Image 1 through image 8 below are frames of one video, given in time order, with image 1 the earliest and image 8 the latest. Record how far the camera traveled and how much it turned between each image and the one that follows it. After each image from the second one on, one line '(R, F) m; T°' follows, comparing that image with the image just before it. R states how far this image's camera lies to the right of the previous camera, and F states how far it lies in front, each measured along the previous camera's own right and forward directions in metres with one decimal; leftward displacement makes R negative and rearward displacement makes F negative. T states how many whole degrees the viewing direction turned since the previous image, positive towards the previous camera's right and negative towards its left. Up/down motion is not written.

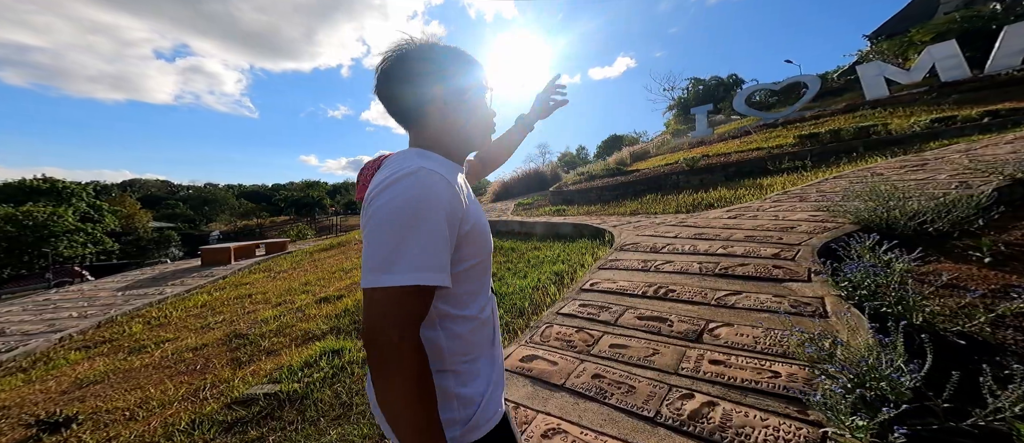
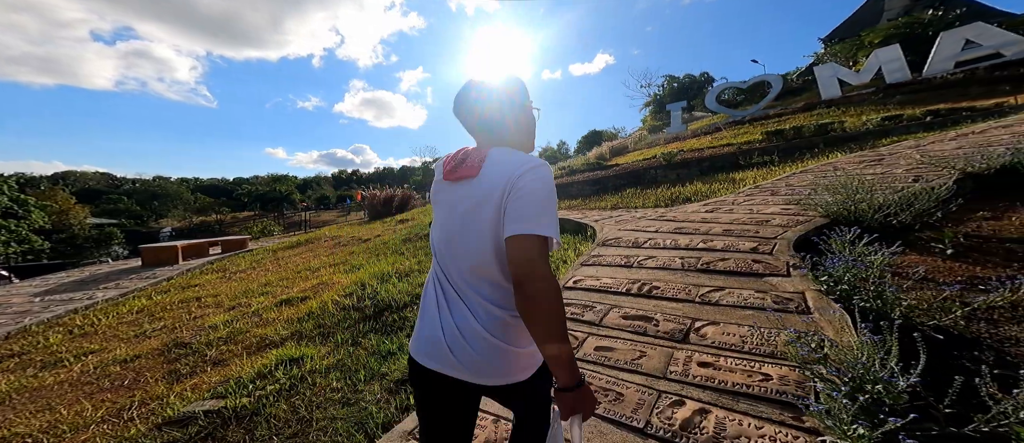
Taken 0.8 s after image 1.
(0.0, +0.1) m; +4°
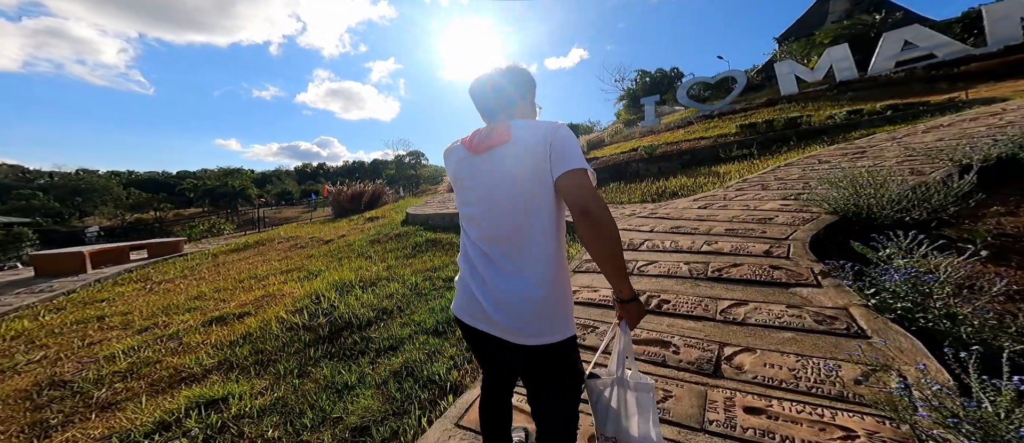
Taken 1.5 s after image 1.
(-0.1, +0.5) m; +4°
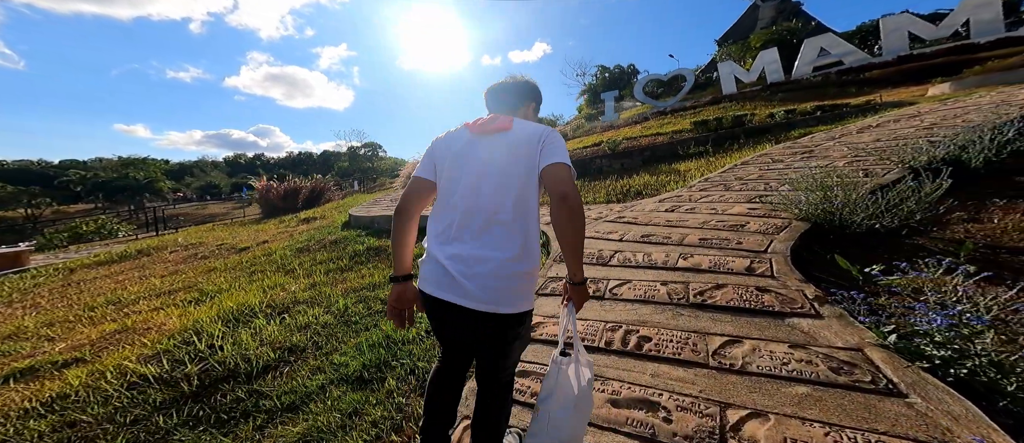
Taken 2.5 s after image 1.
(+0.1, +0.5) m; +7°
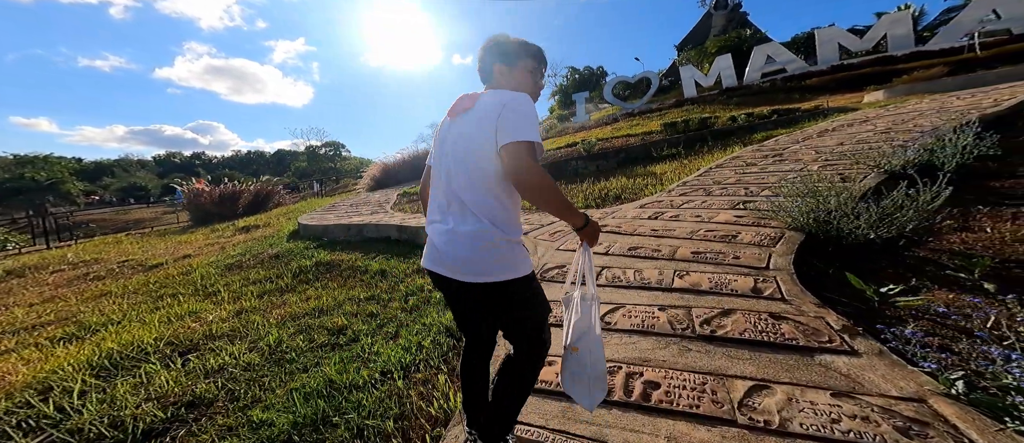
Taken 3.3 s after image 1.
(0.0, +0.4) m; +5°
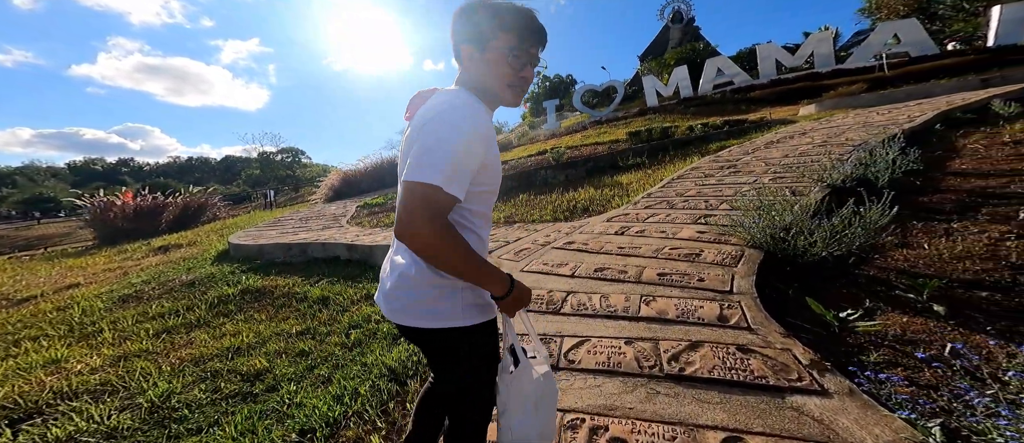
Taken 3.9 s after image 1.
(+0.1, +0.2) m; +5°
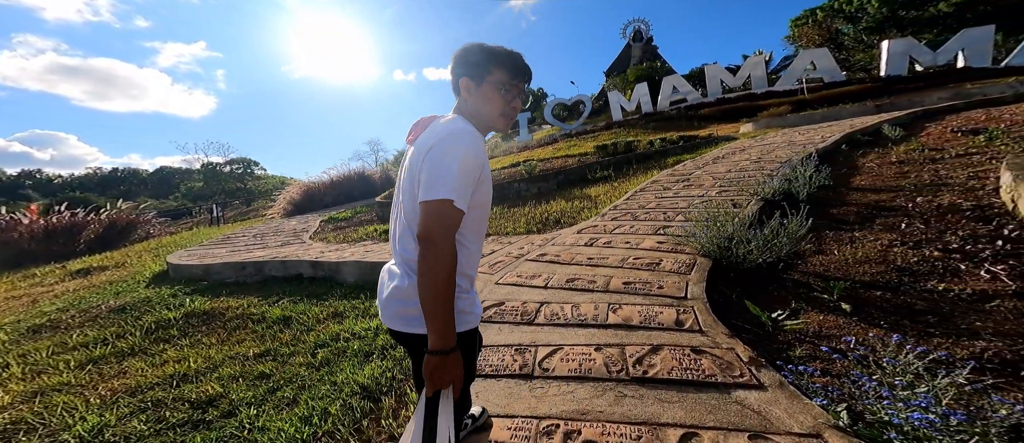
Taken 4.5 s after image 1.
(0.0, -0.1) m; +5°
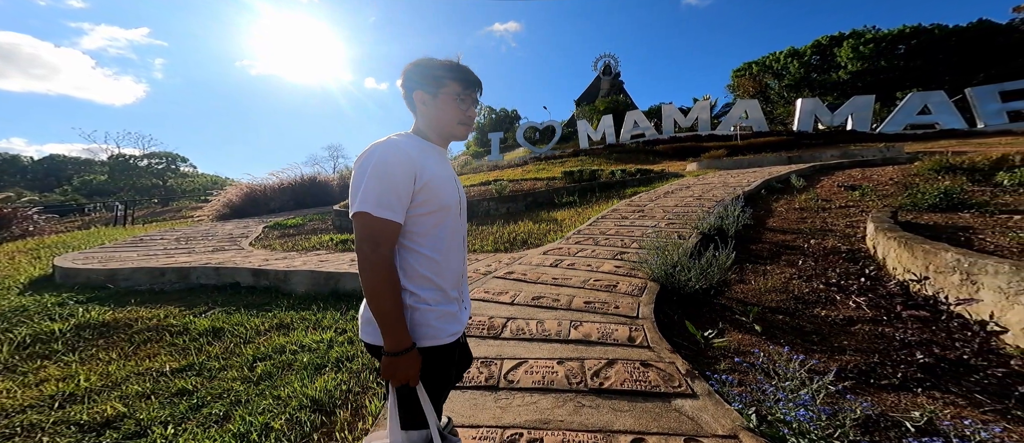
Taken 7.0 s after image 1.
(-0.1, -0.2) m; +6°
